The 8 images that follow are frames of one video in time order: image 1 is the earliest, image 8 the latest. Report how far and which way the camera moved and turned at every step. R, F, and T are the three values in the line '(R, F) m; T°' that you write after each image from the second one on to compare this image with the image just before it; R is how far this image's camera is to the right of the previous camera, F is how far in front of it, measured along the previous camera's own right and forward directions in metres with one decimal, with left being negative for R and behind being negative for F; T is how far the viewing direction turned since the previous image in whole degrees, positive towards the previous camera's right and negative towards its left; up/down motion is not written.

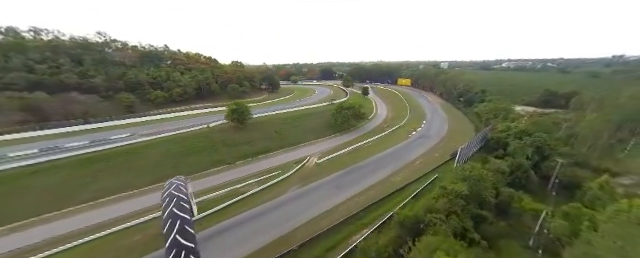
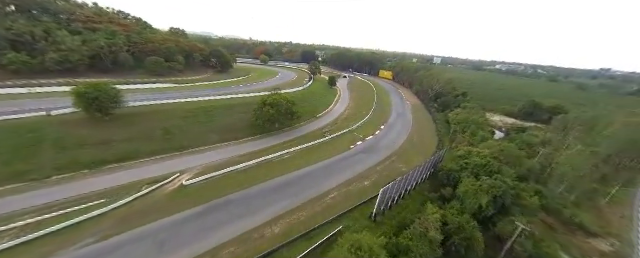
(+10.4, +8.8) m; +2°
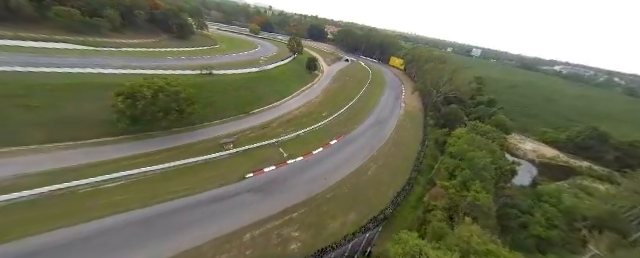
(+12.2, +12.7) m; -6°
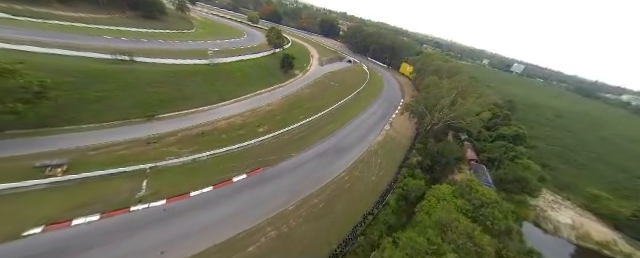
(+9.4, +9.1) m; -6°
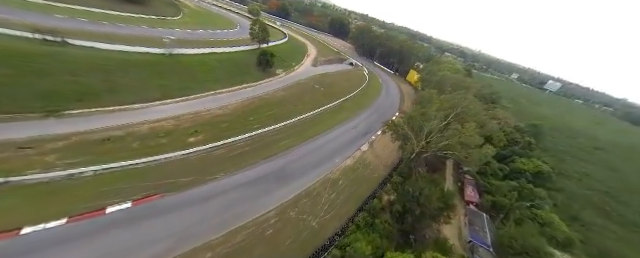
(+6.0, +5.6) m; -4°
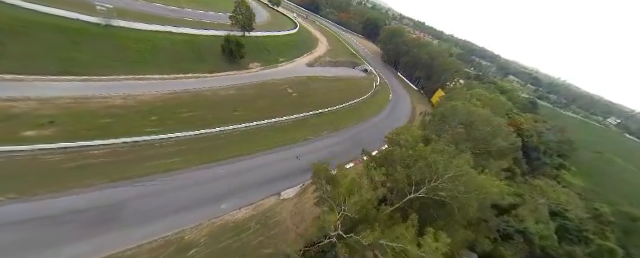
(+9.3, +9.0) m; -11°
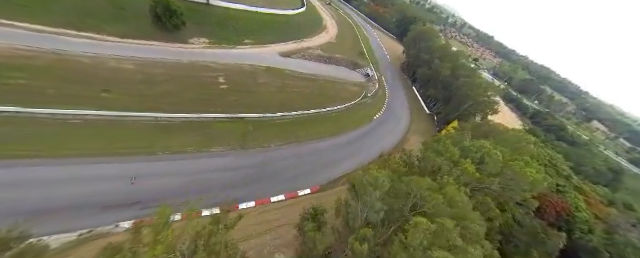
(+9.6, +8.9) m; -10°
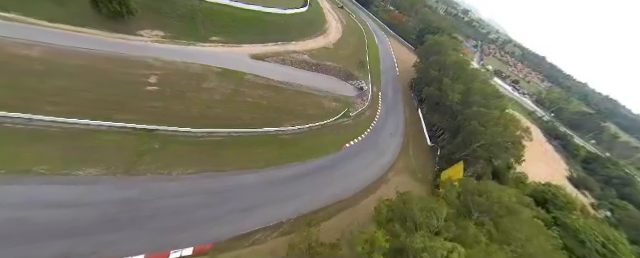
(+6.0, +5.4) m; -7°
